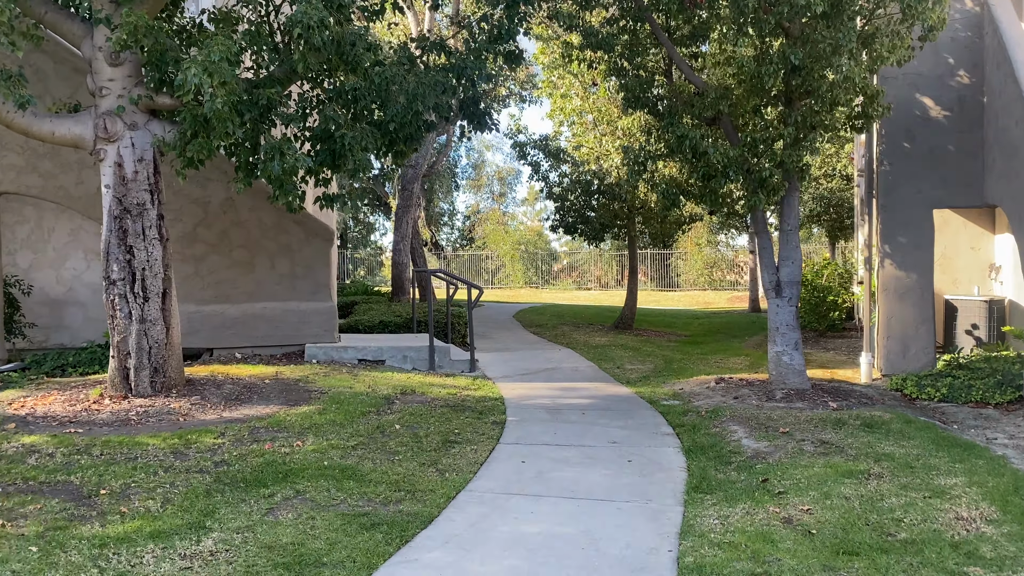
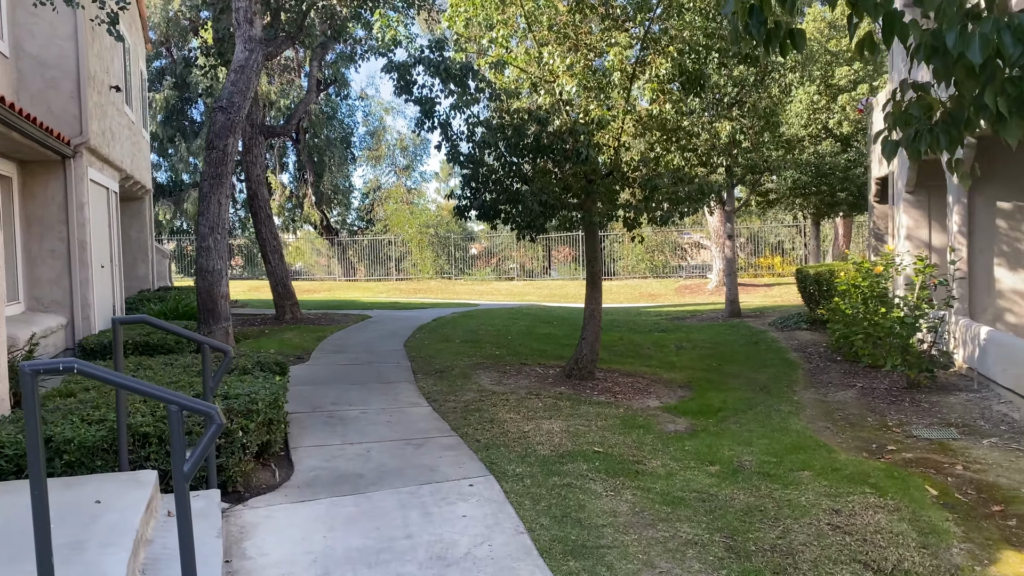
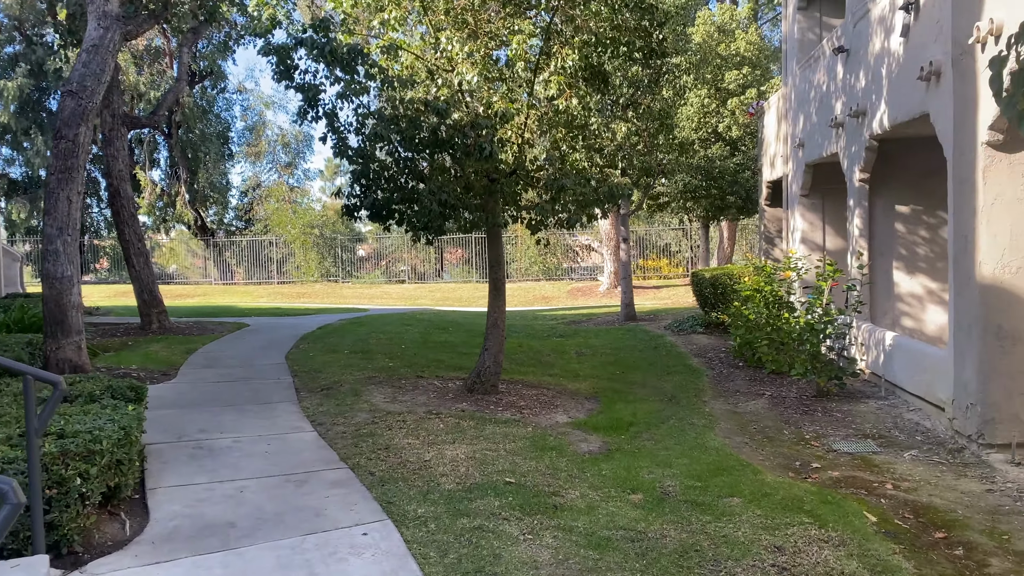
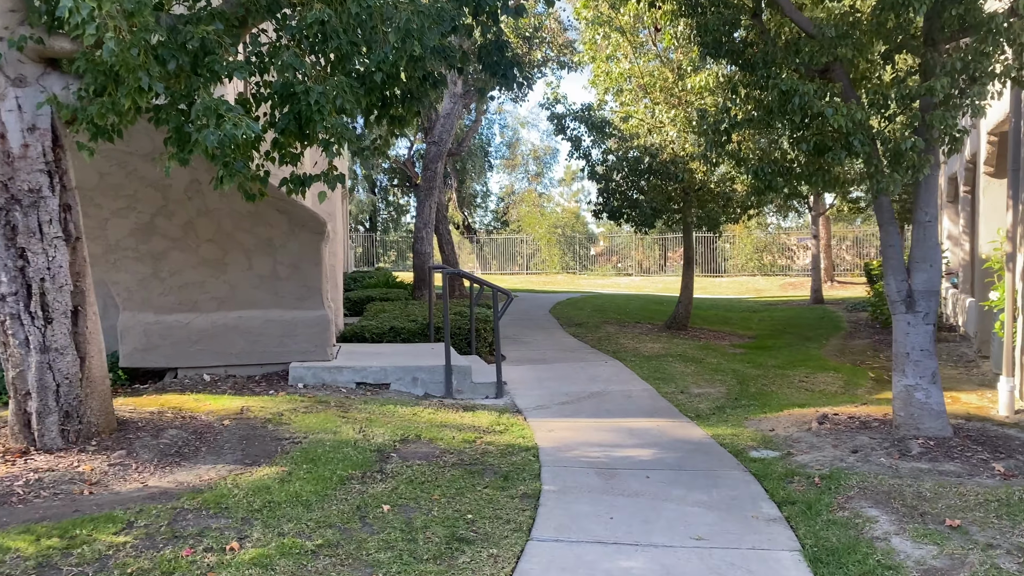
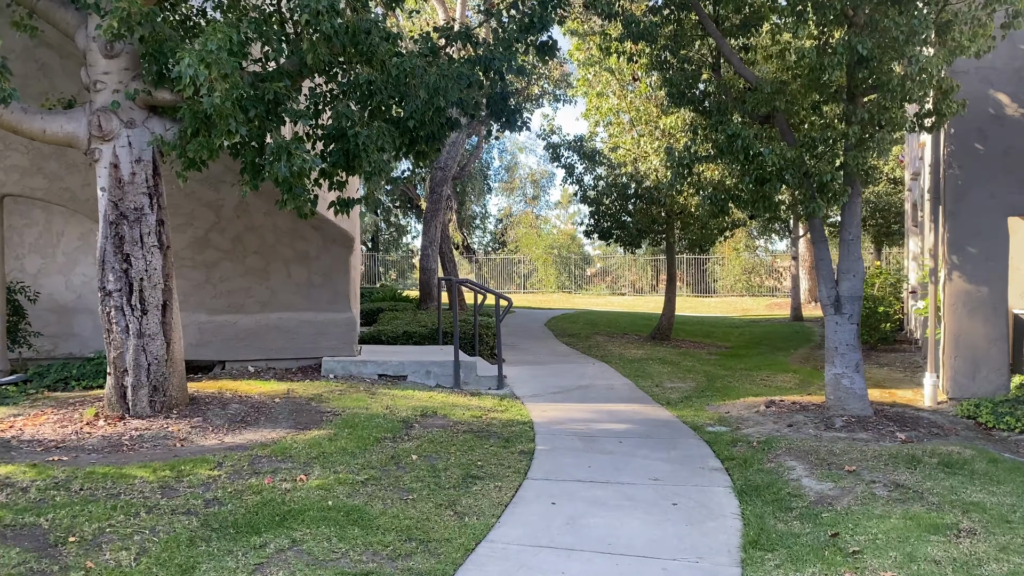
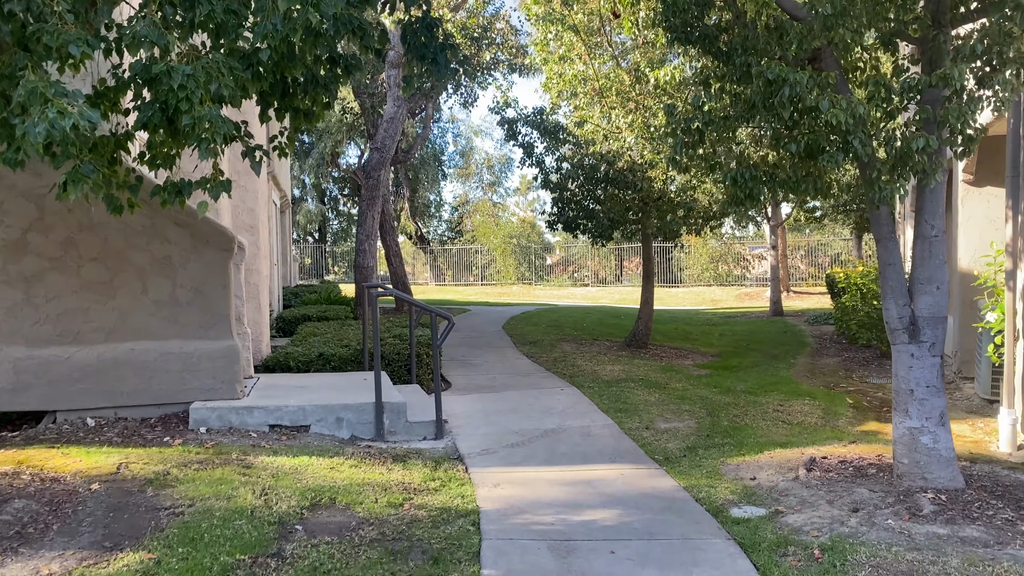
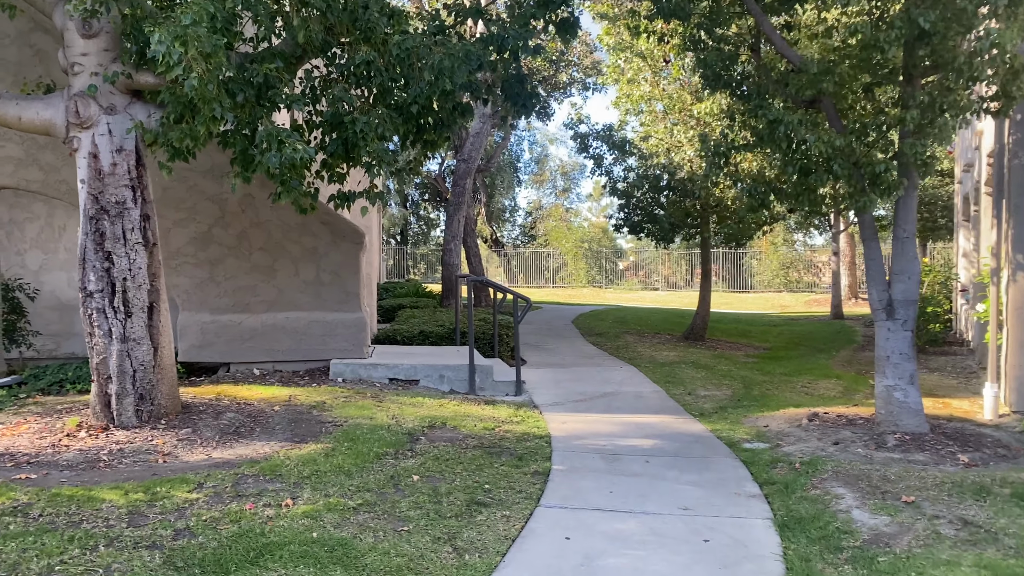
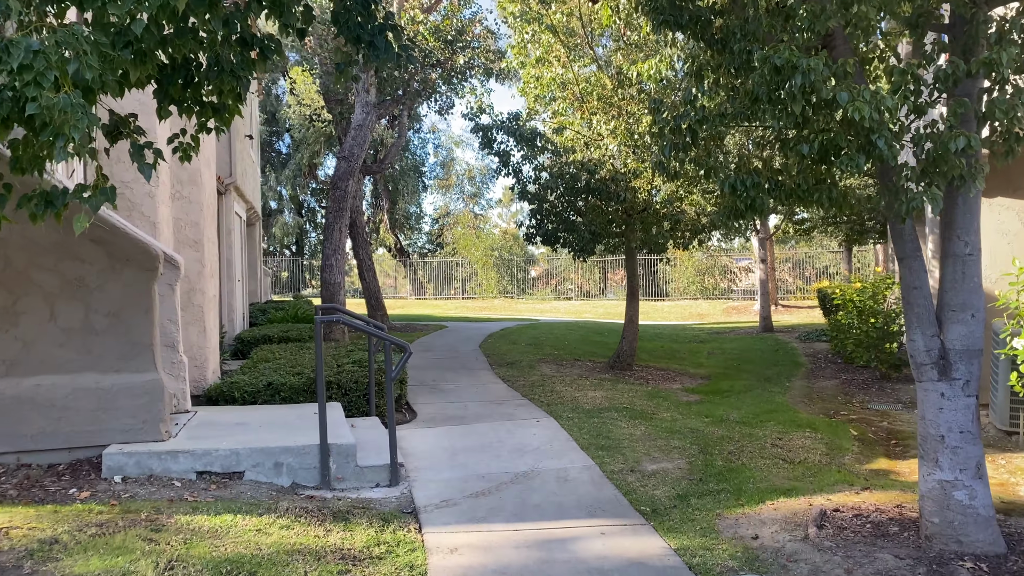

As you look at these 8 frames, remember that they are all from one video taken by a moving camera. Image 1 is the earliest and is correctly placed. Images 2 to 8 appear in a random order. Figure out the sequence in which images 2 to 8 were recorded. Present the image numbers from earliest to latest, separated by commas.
5, 7, 4, 6, 8, 2, 3
